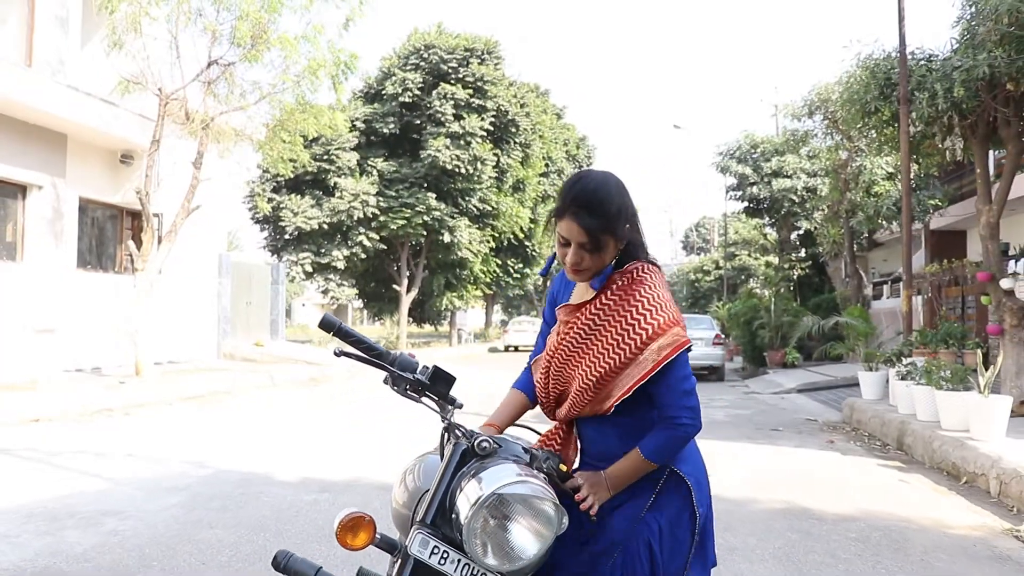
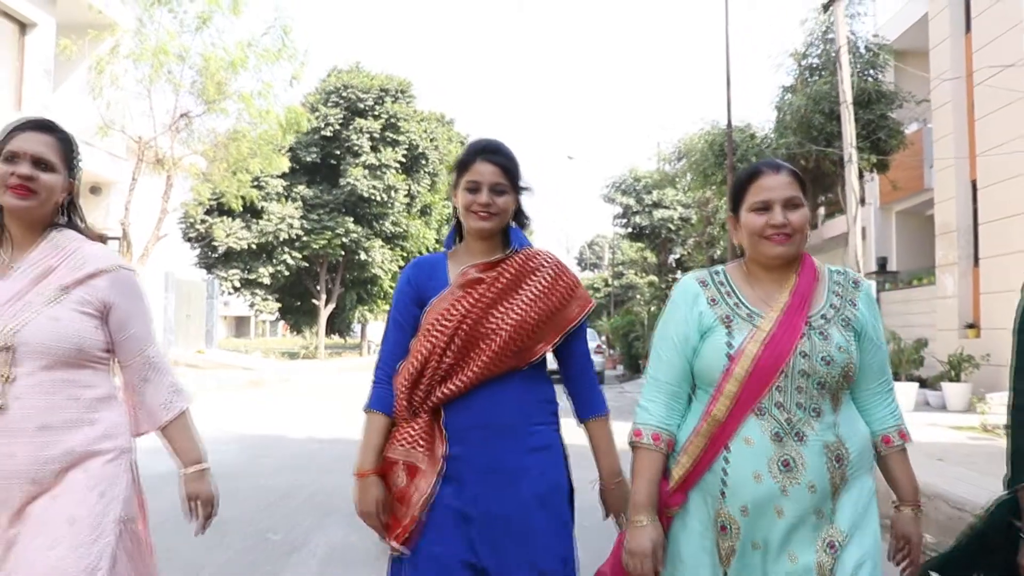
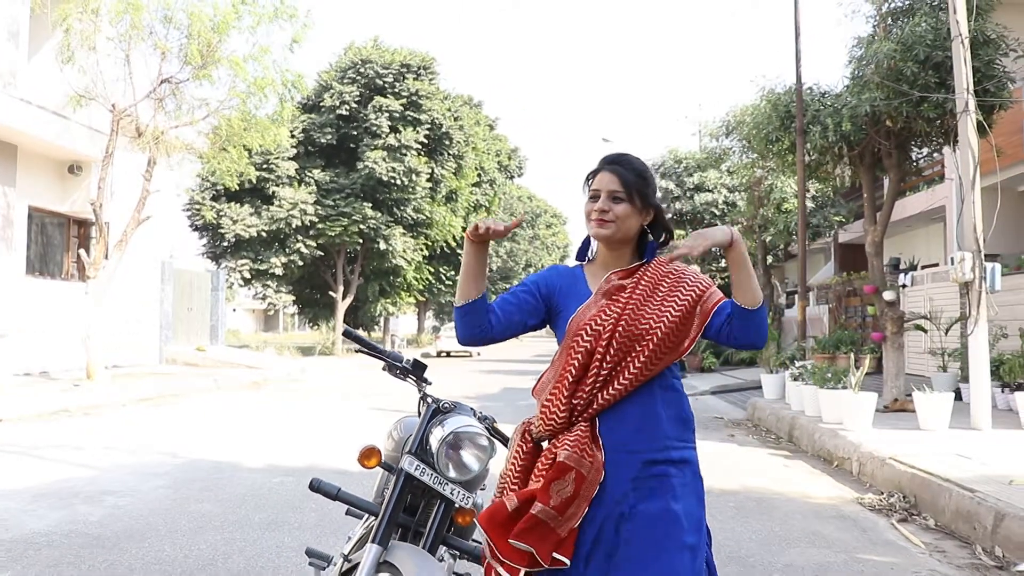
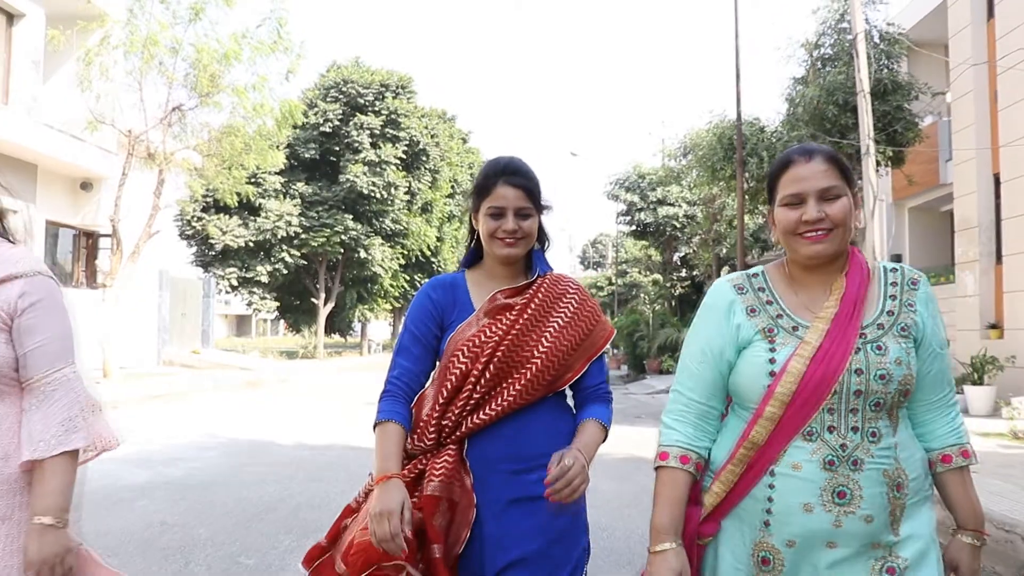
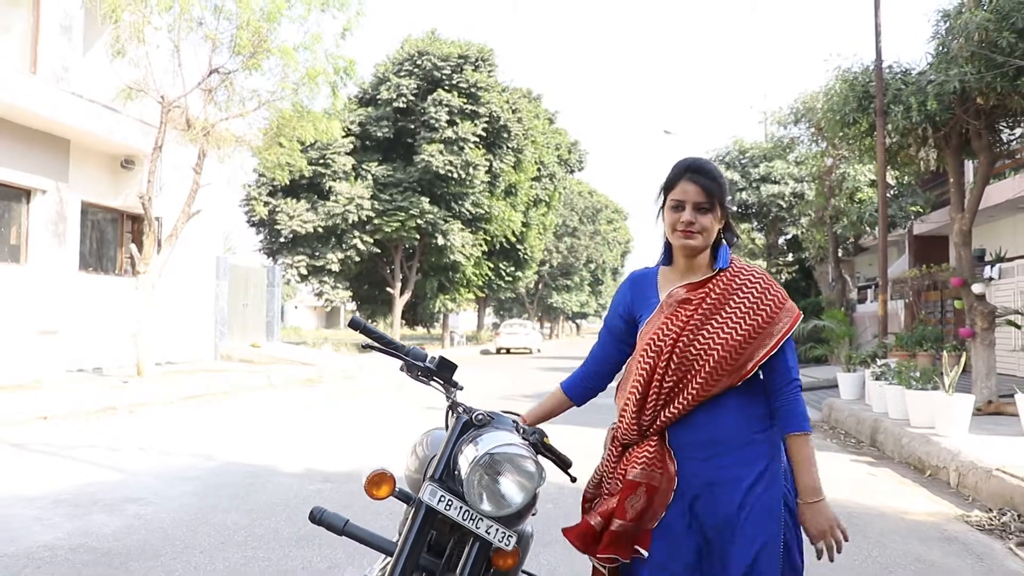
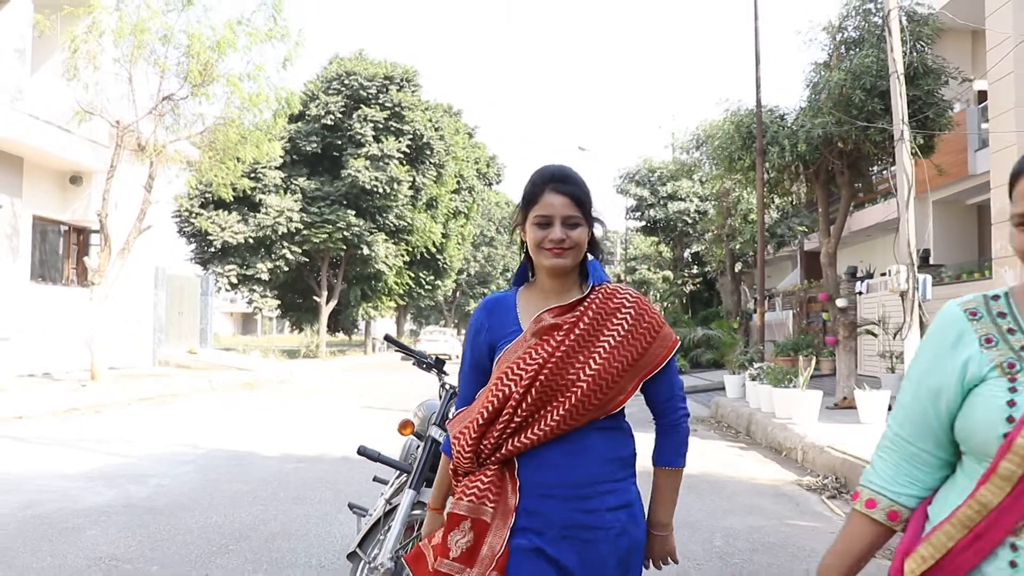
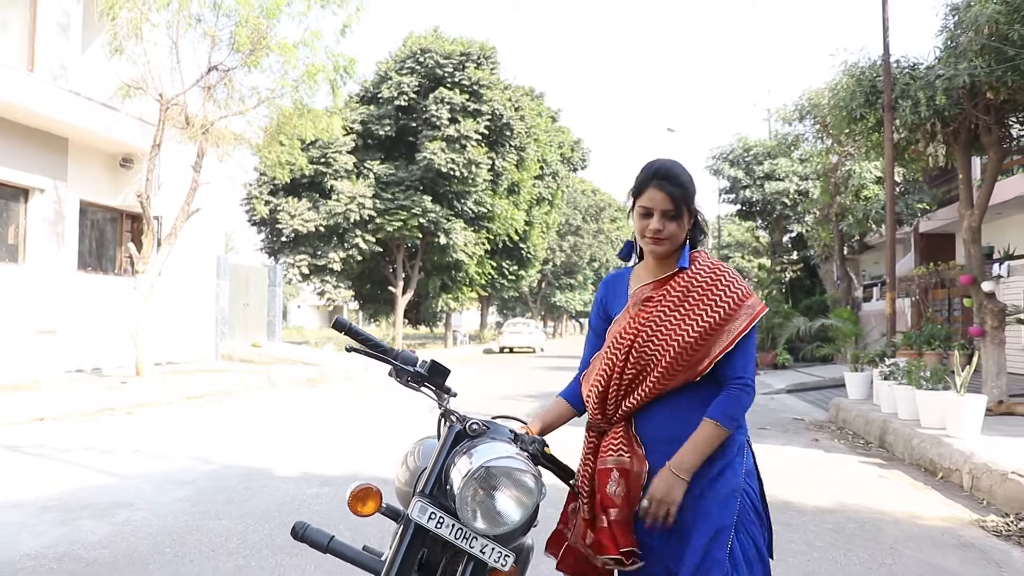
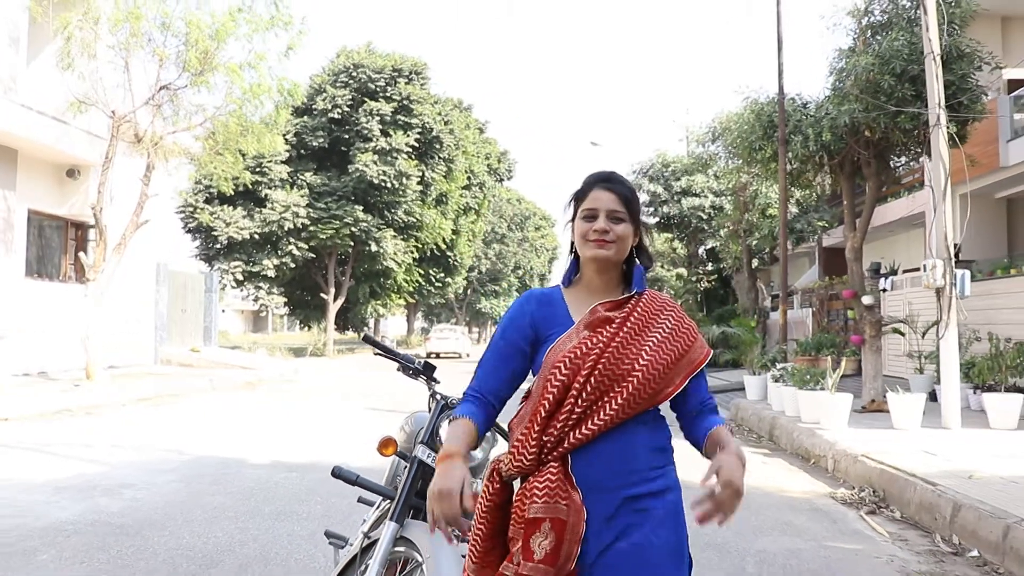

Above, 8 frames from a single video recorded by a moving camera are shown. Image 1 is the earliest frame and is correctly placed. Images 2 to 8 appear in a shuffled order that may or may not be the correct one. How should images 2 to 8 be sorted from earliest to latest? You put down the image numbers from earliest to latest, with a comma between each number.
7, 5, 3, 8, 6, 4, 2
